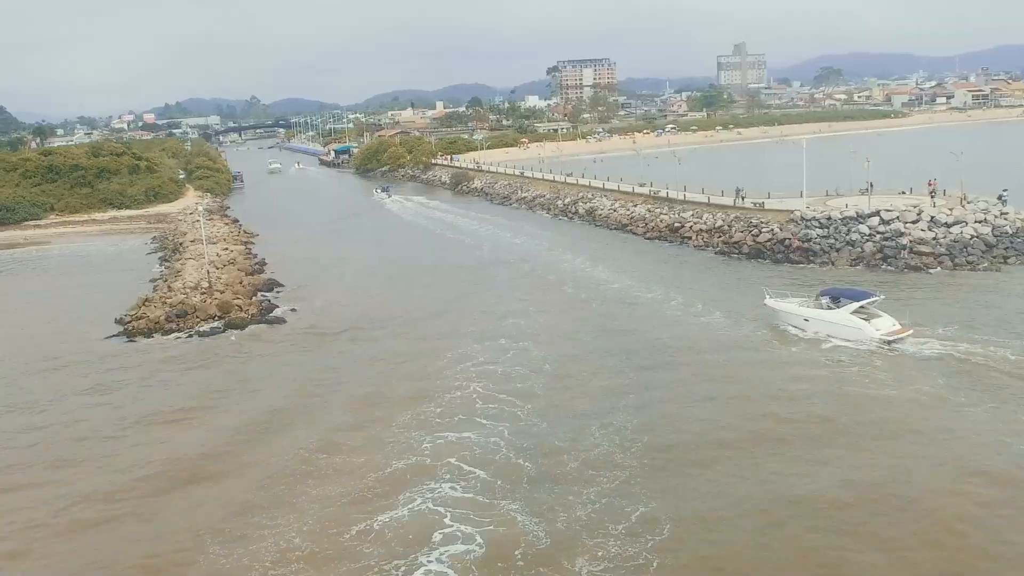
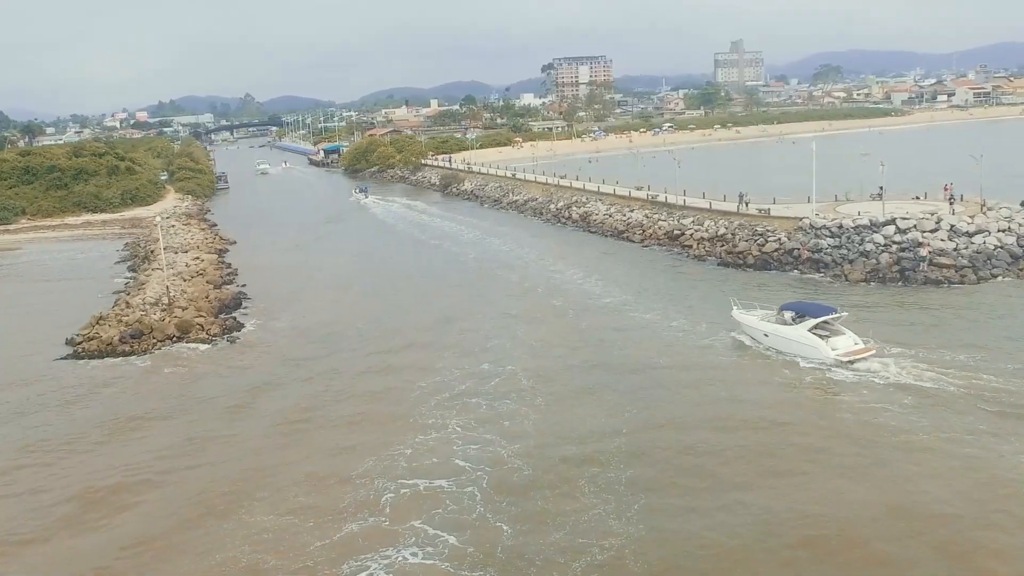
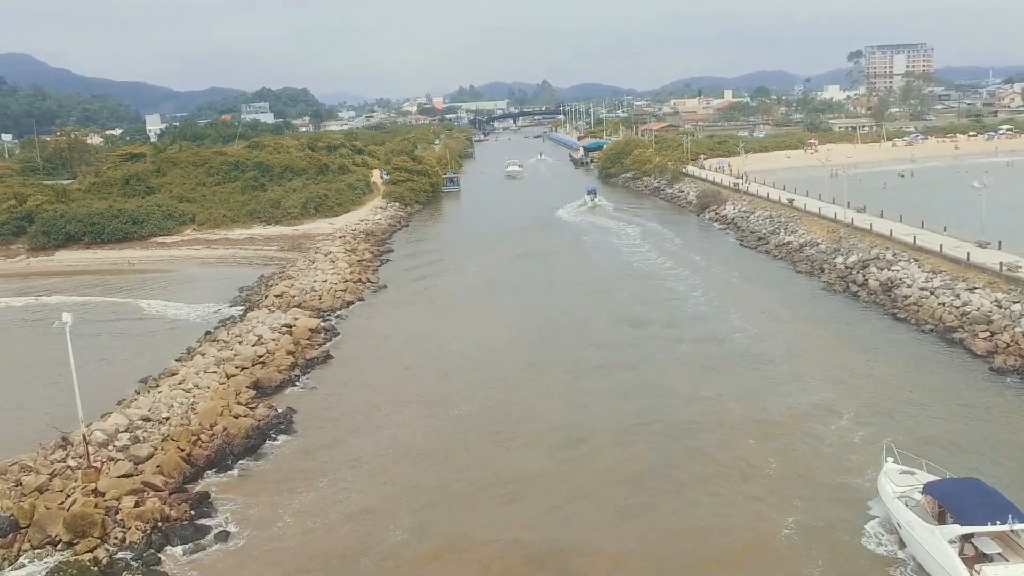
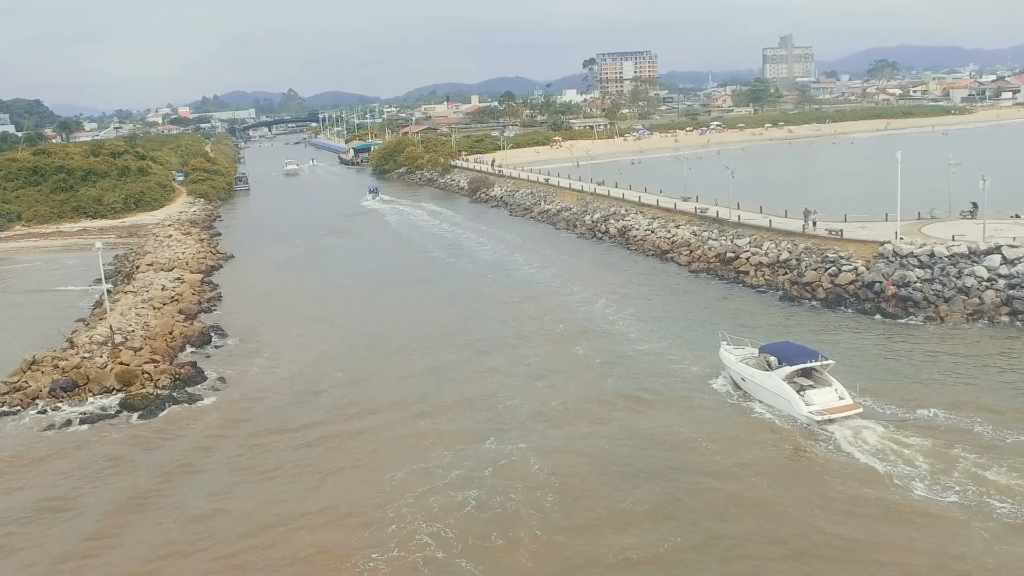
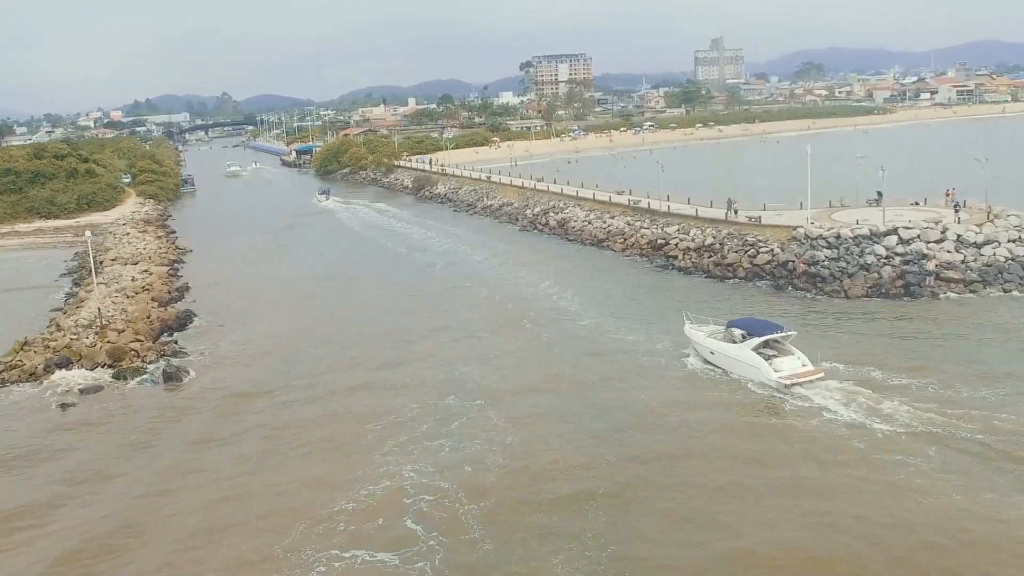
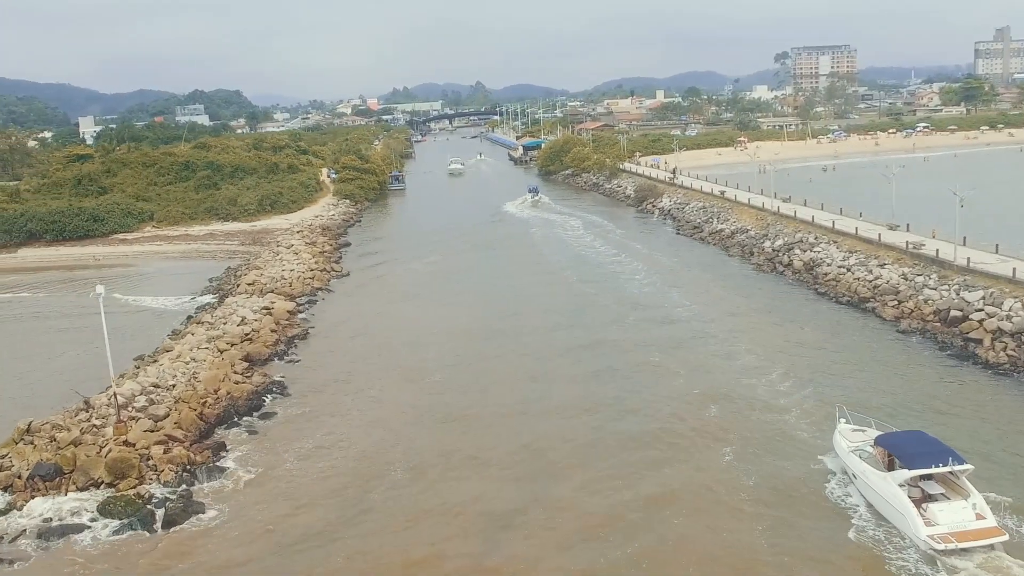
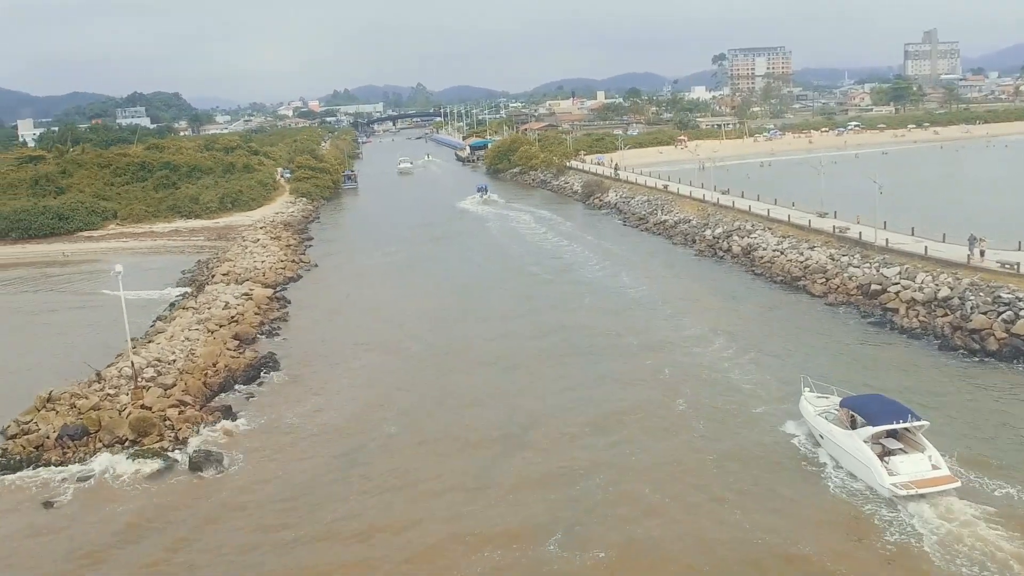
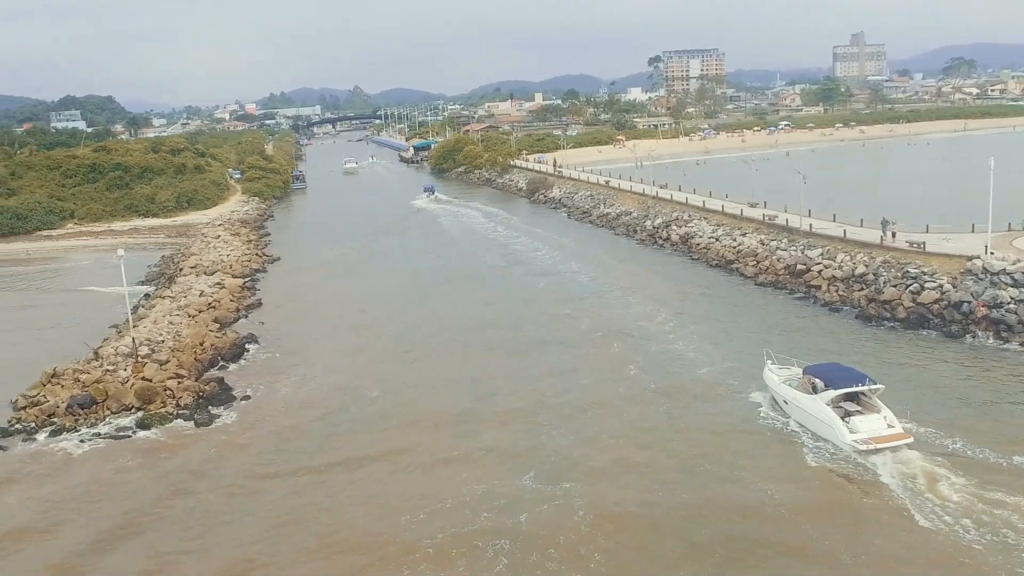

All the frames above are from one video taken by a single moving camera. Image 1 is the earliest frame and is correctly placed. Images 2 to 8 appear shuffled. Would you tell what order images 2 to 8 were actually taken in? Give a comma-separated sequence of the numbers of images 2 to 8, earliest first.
2, 5, 4, 8, 7, 6, 3
